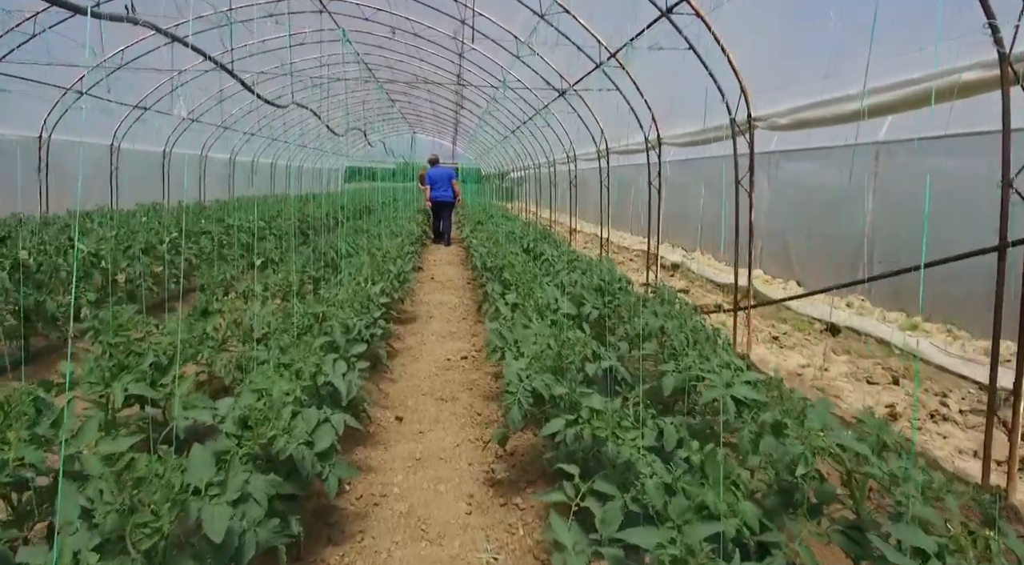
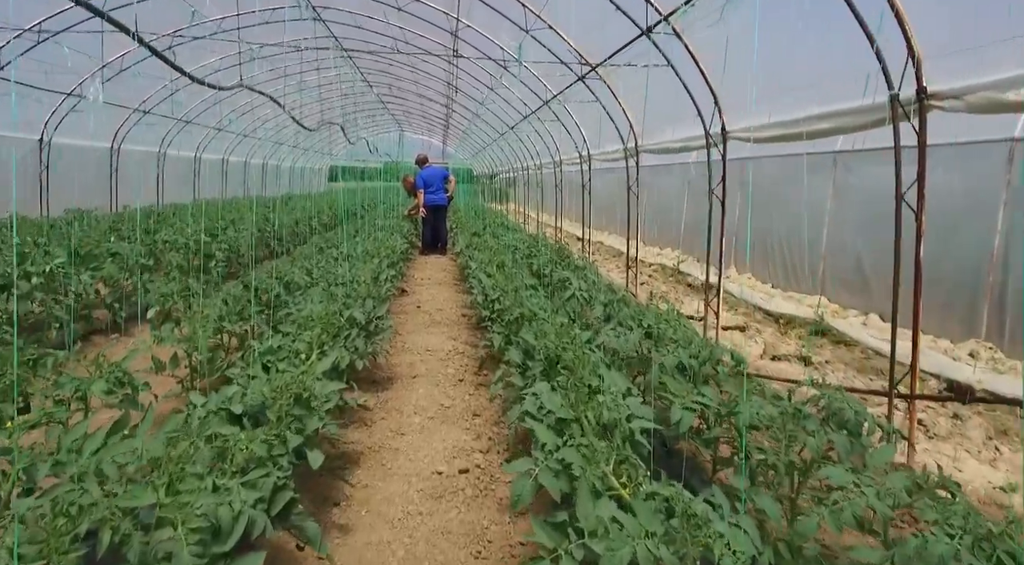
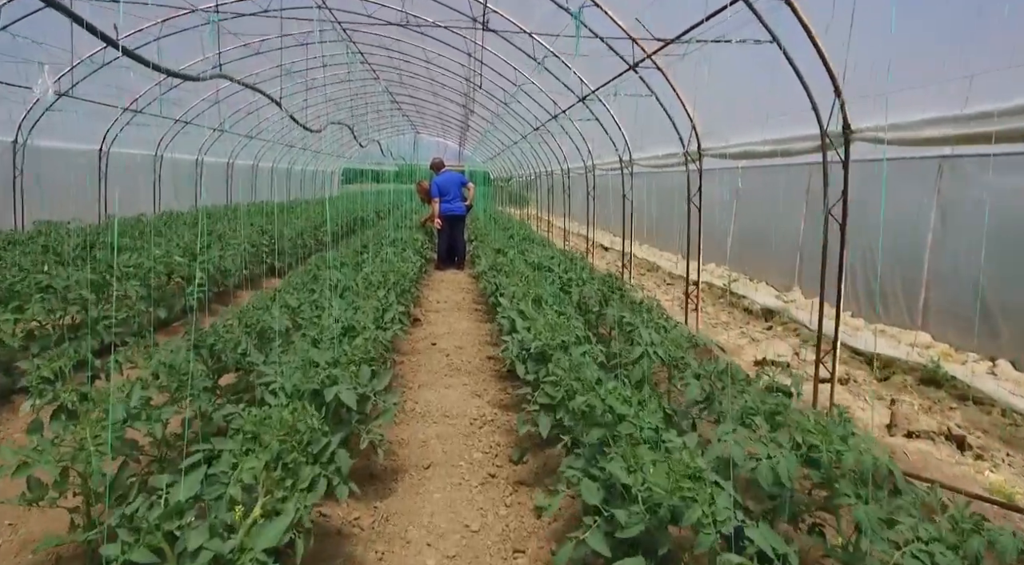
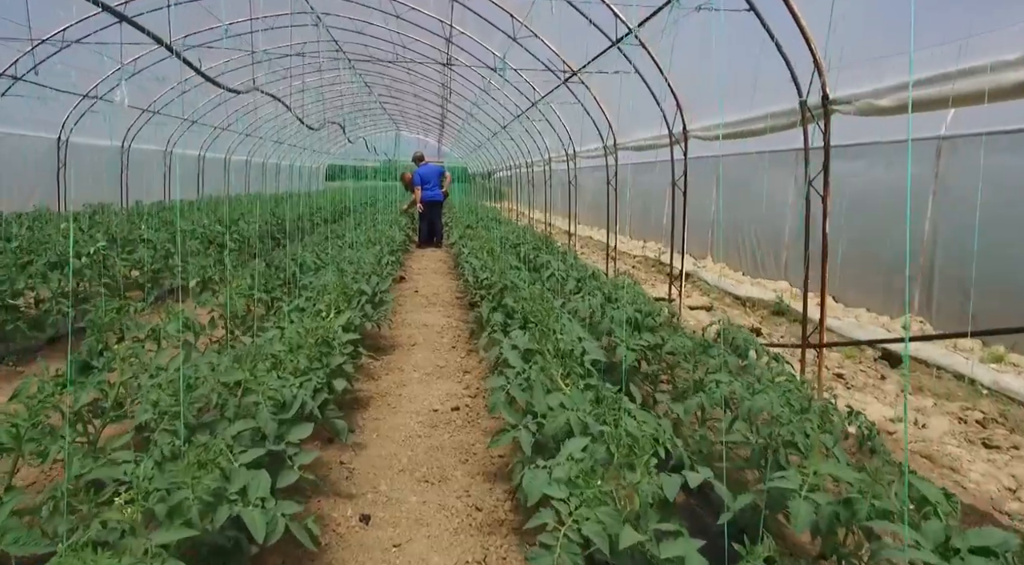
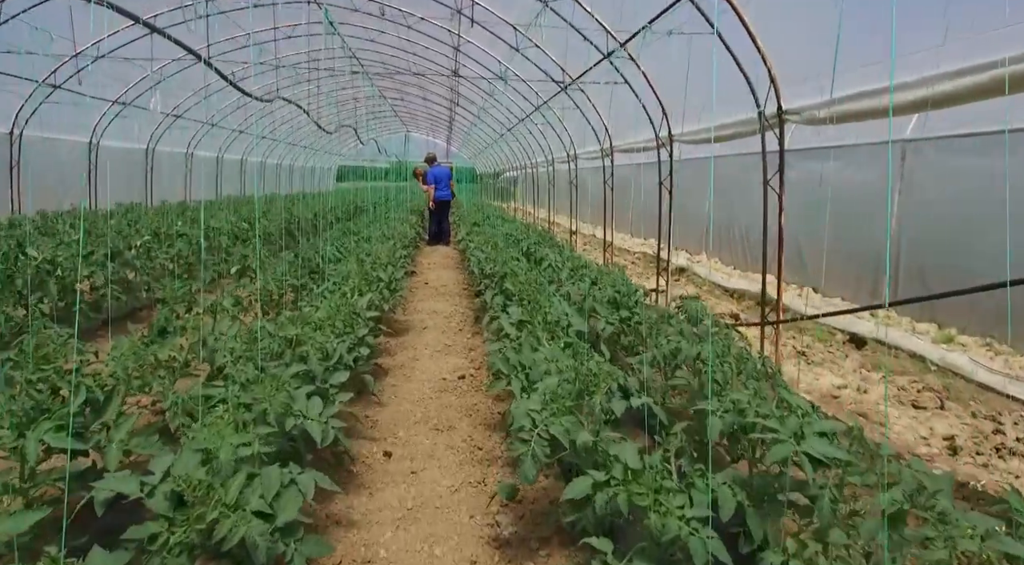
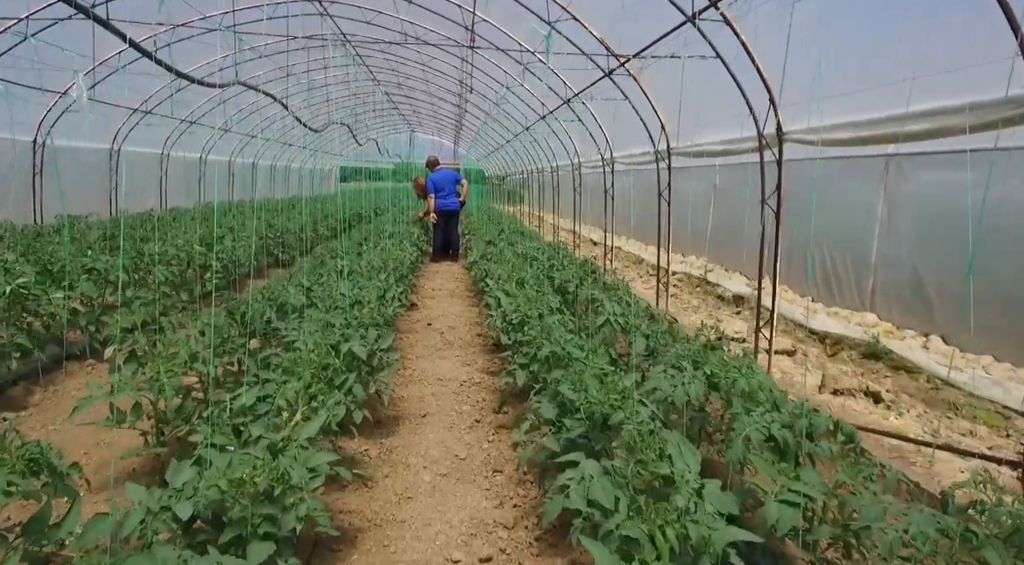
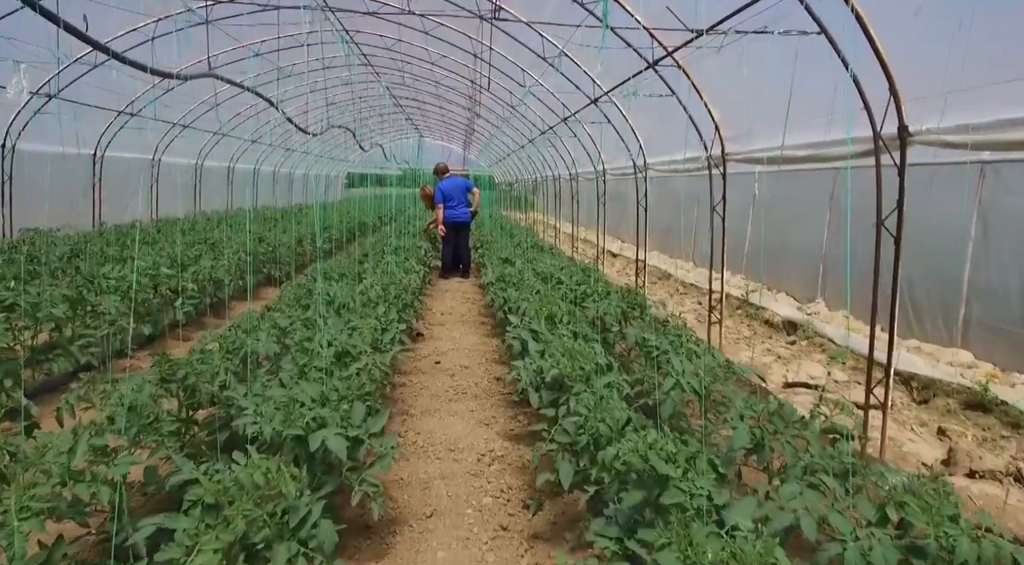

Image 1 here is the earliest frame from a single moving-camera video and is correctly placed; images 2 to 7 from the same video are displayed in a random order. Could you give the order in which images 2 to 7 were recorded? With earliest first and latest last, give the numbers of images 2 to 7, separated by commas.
5, 4, 2, 6, 3, 7
